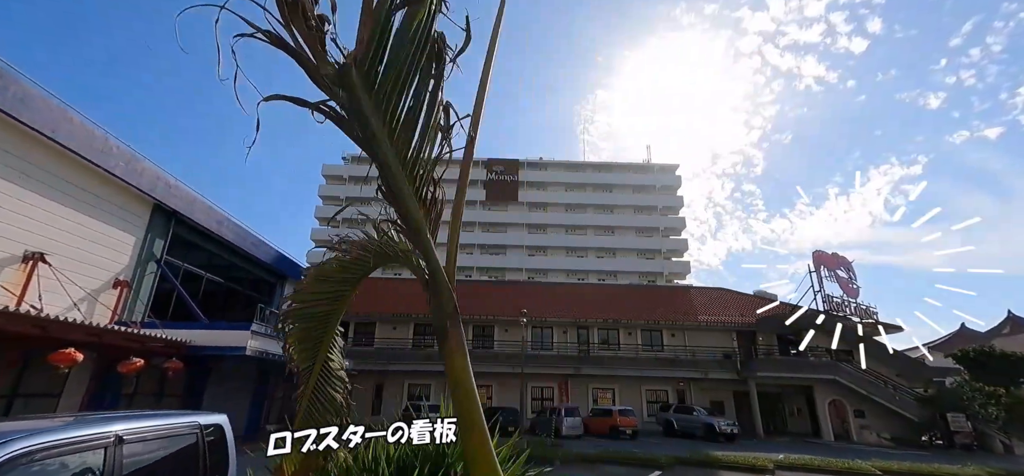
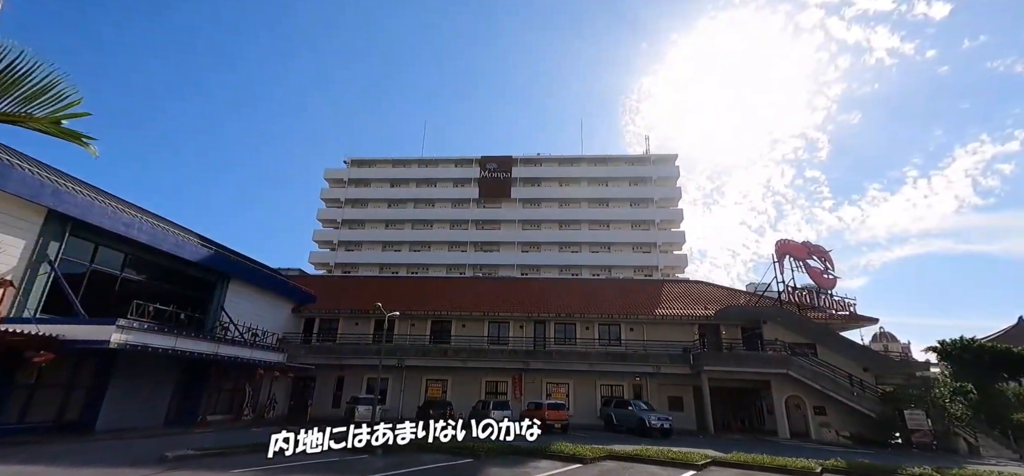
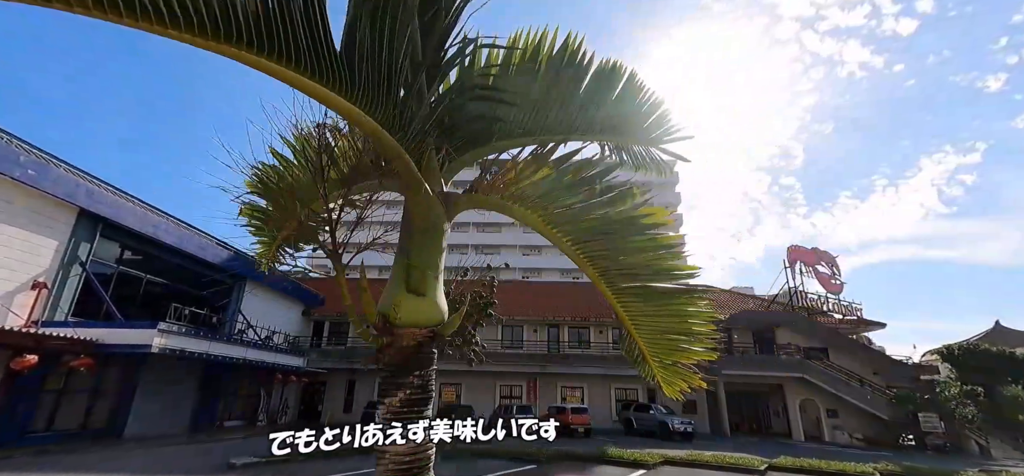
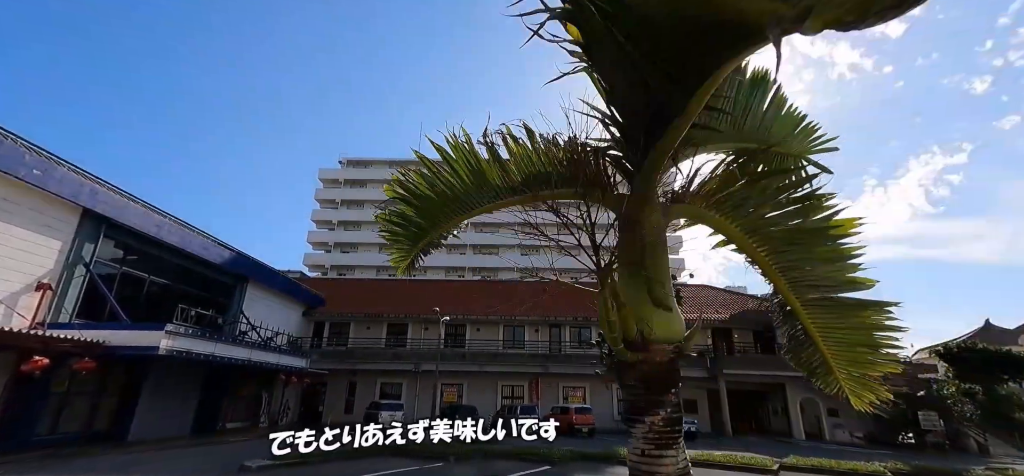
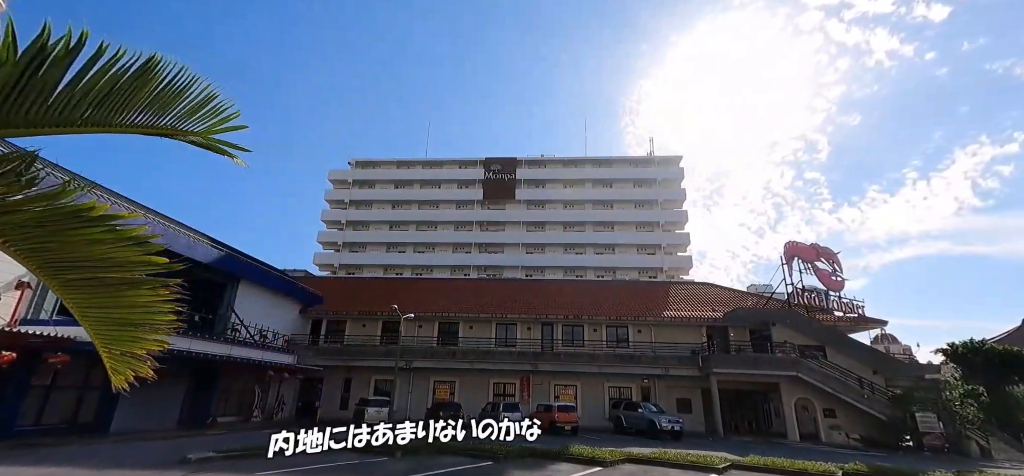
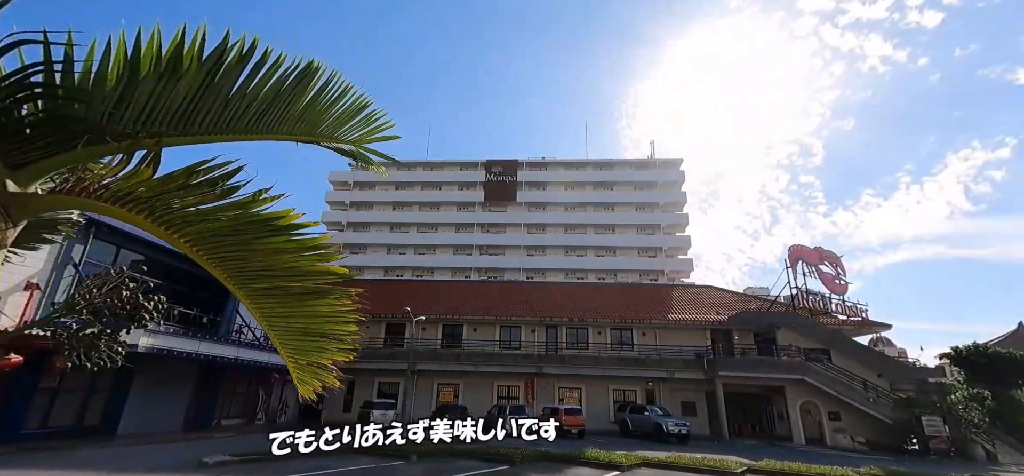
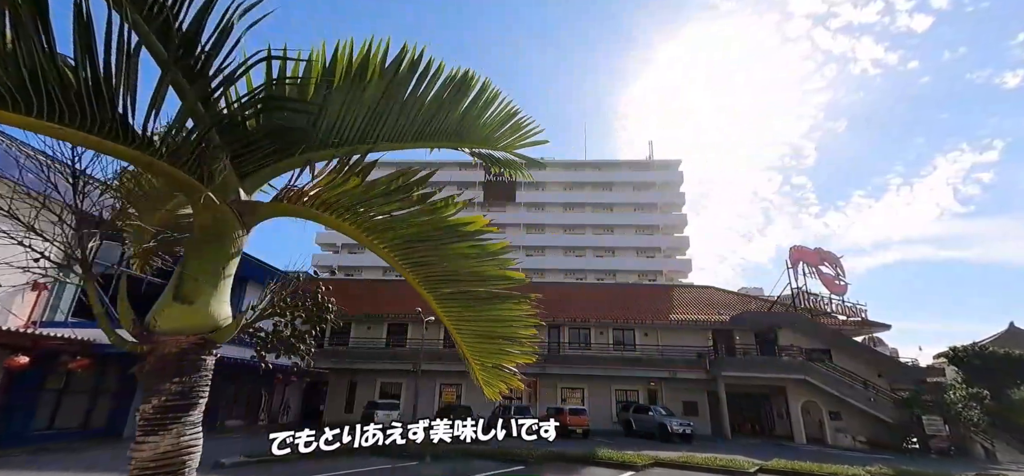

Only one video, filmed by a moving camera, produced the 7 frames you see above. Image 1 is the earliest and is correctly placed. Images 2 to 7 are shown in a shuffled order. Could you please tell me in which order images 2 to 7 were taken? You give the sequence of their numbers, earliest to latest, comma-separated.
4, 3, 7, 6, 5, 2
